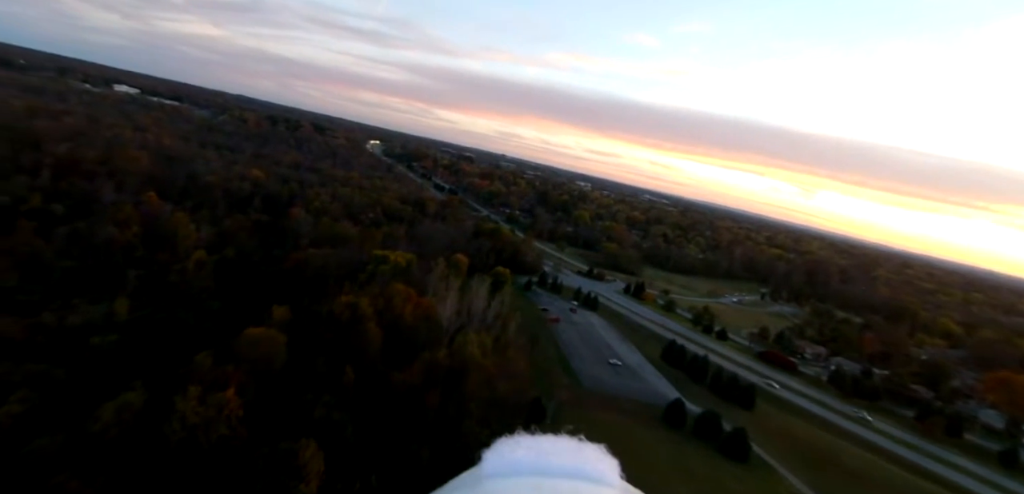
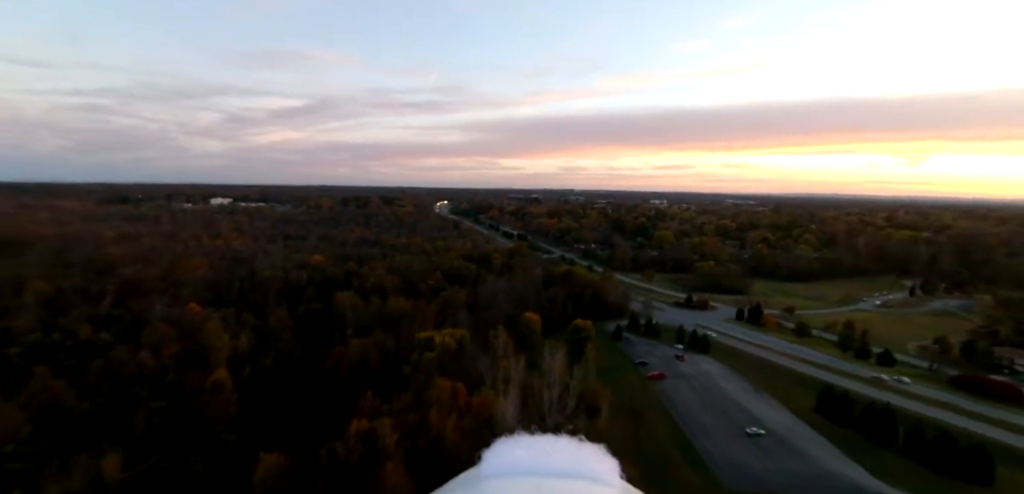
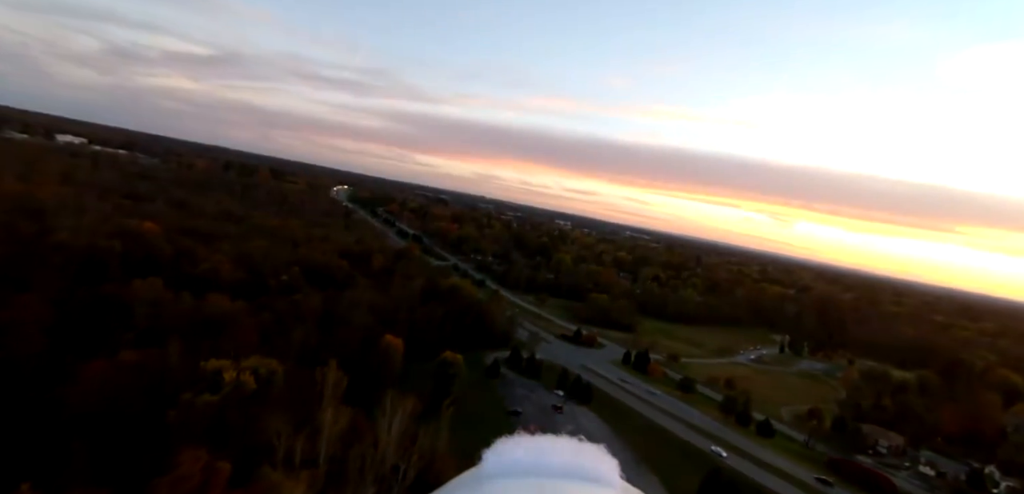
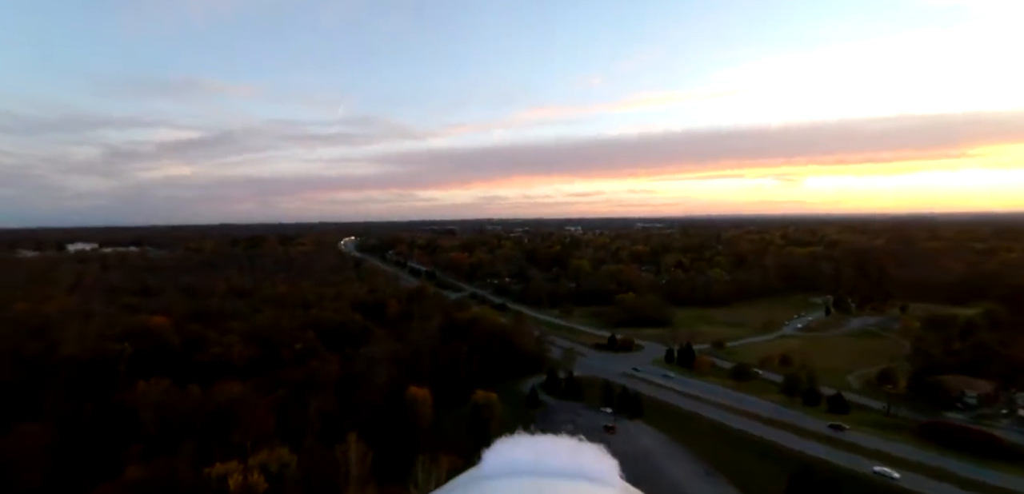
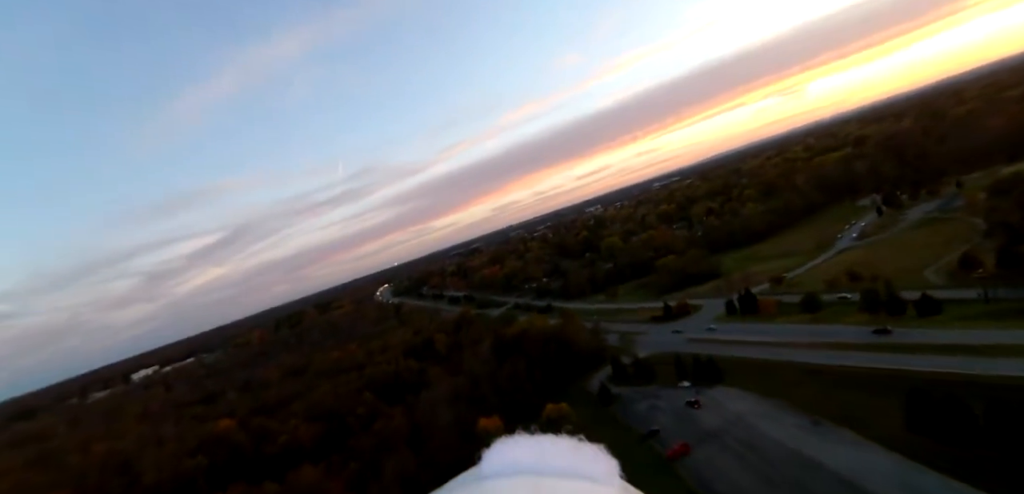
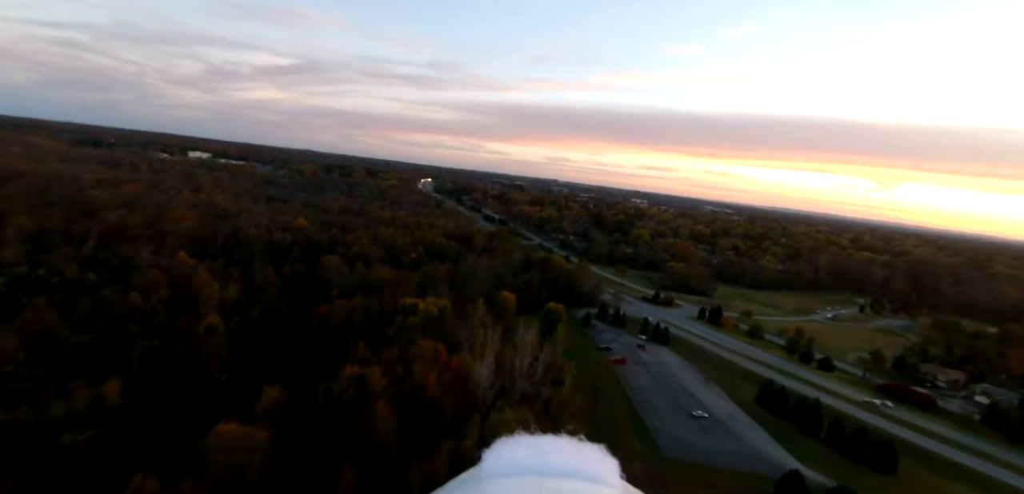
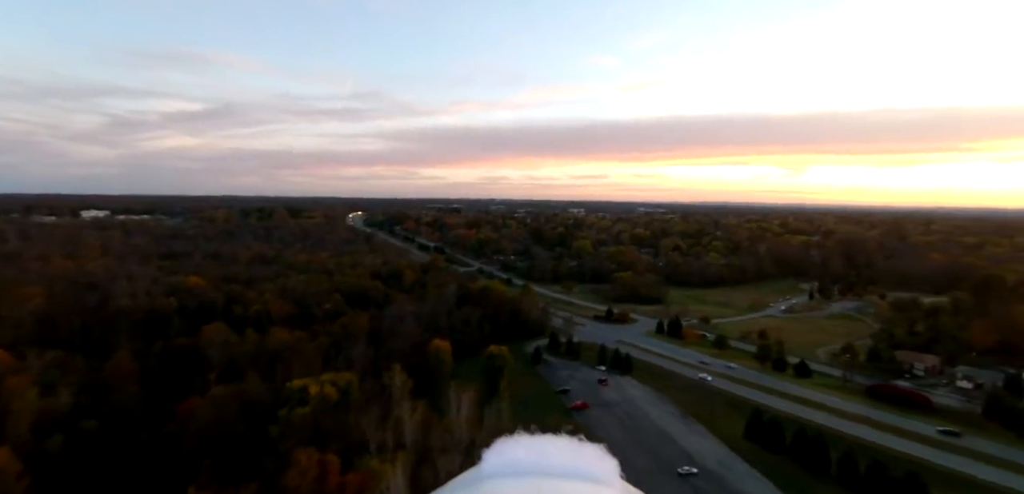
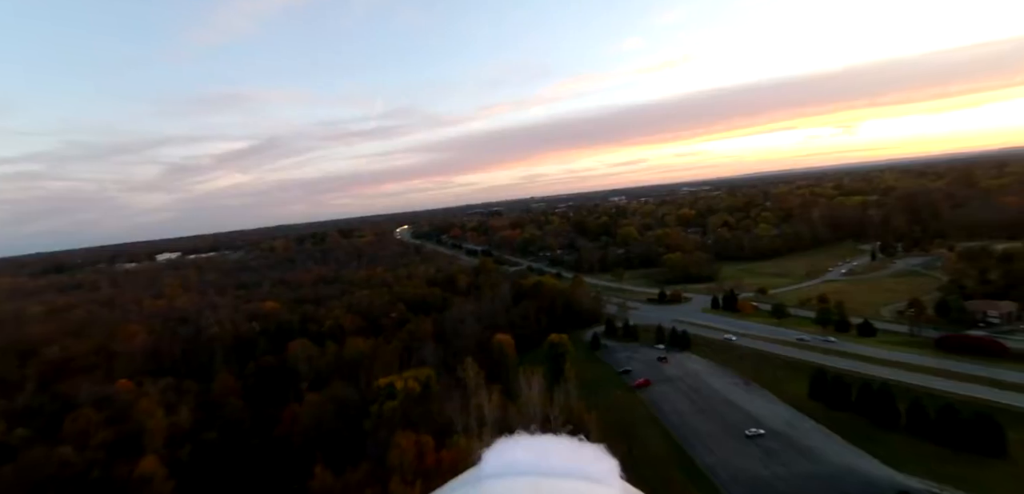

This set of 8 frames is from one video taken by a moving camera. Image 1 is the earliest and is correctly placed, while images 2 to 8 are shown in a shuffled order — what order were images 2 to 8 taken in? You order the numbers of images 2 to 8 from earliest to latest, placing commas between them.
6, 2, 8, 7, 3, 4, 5
